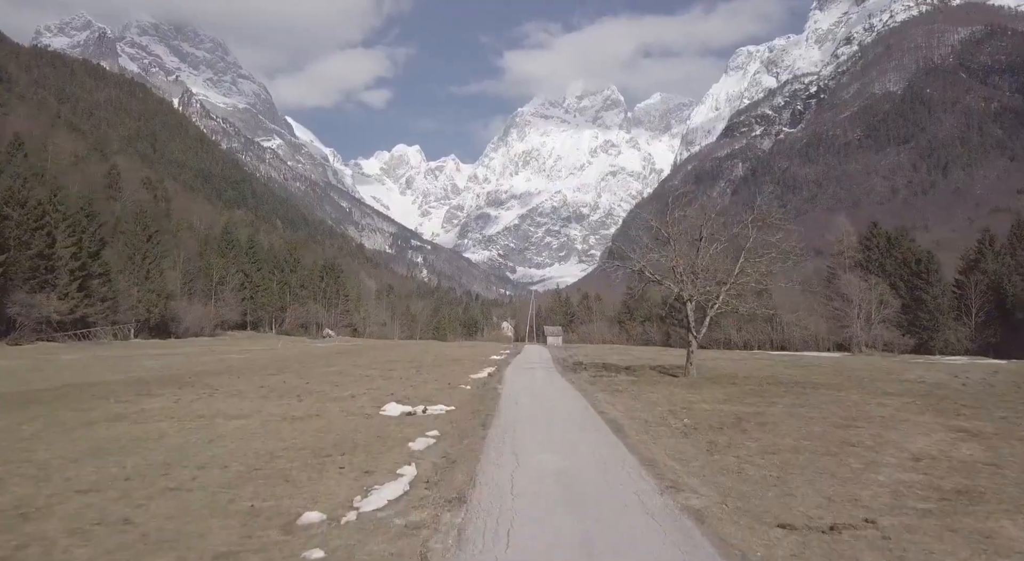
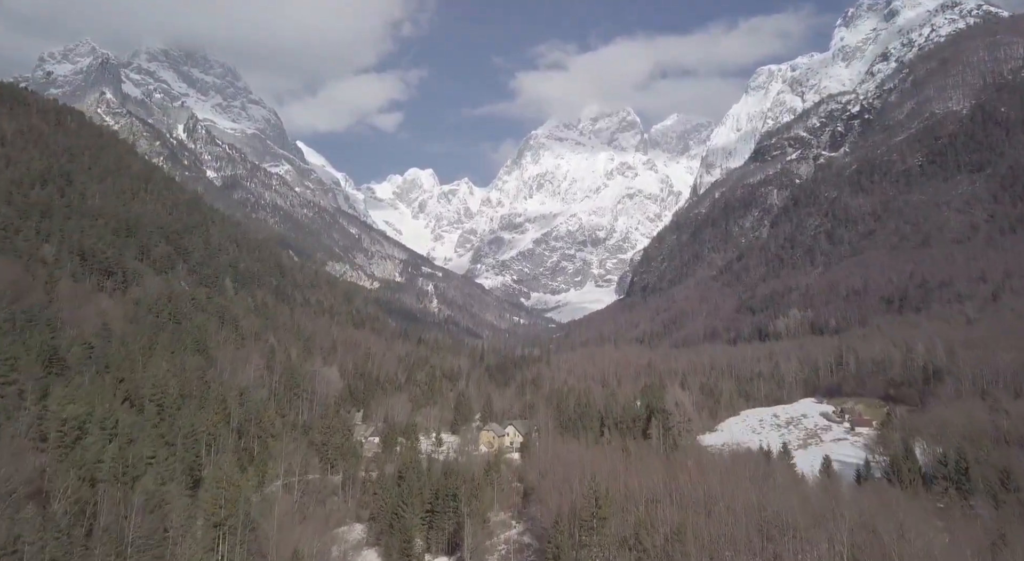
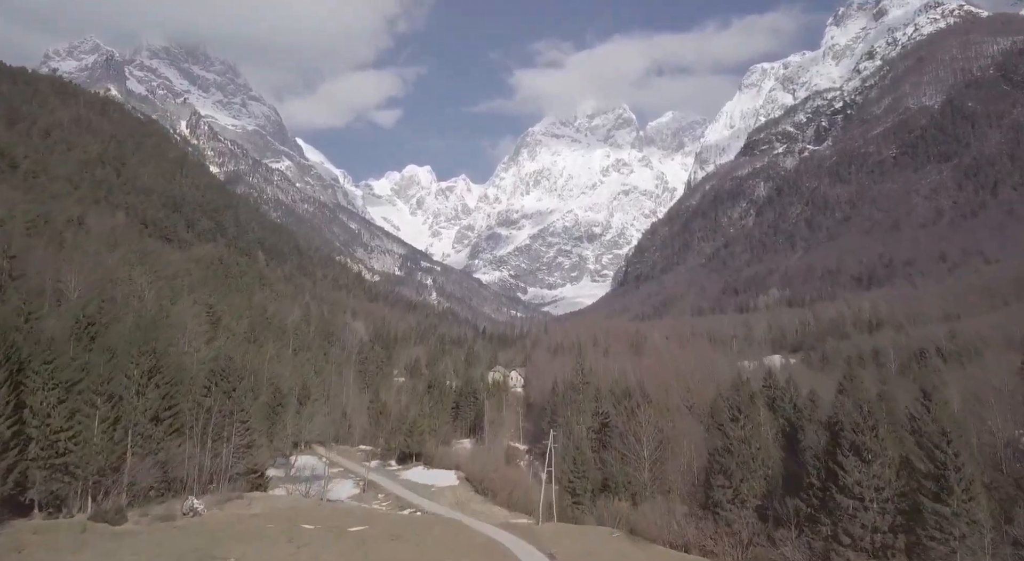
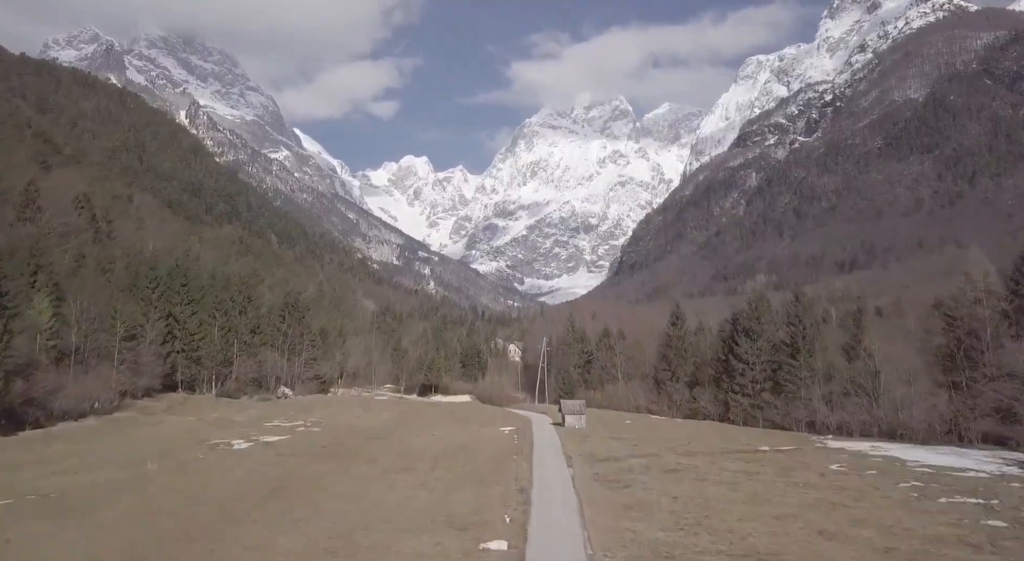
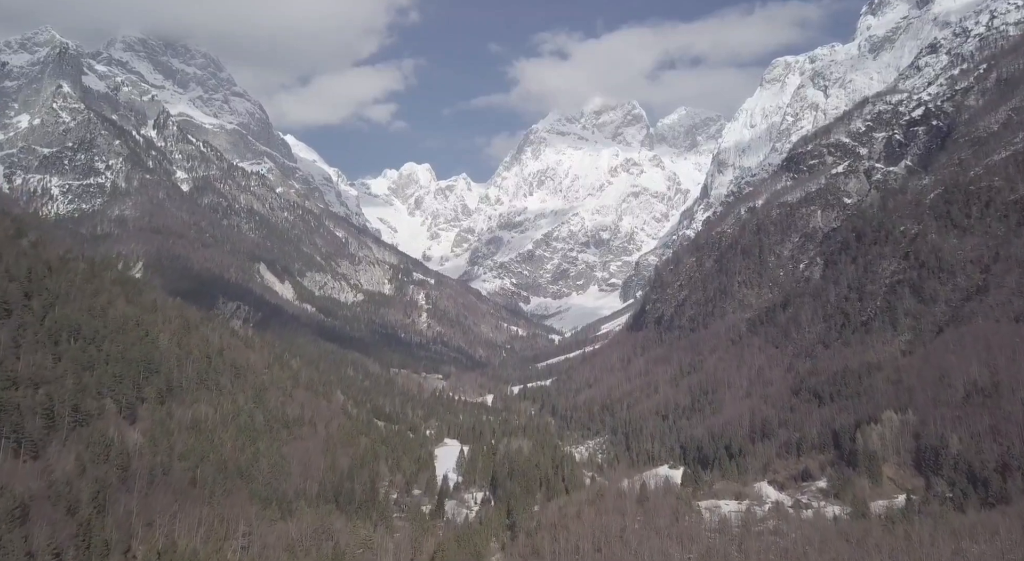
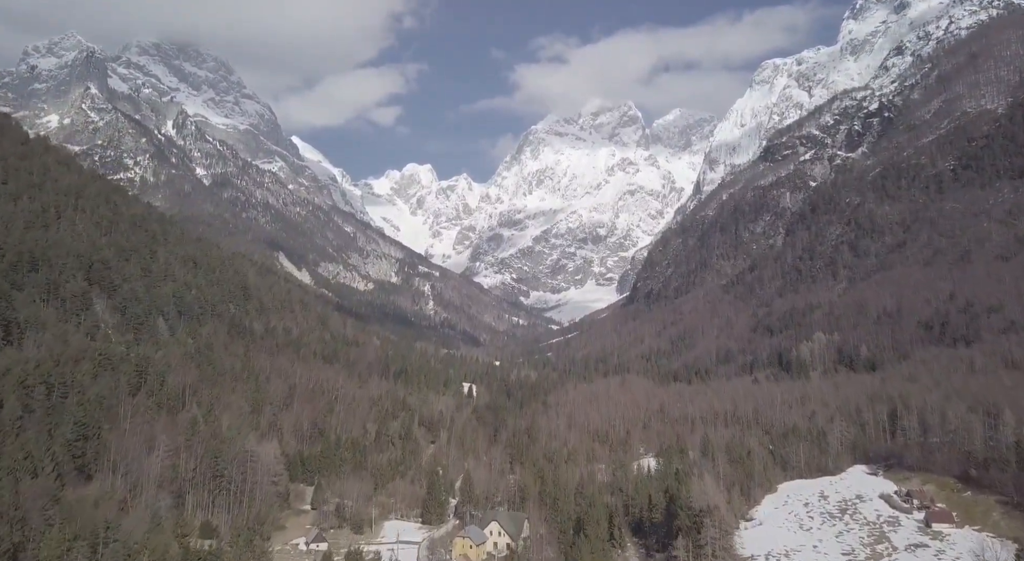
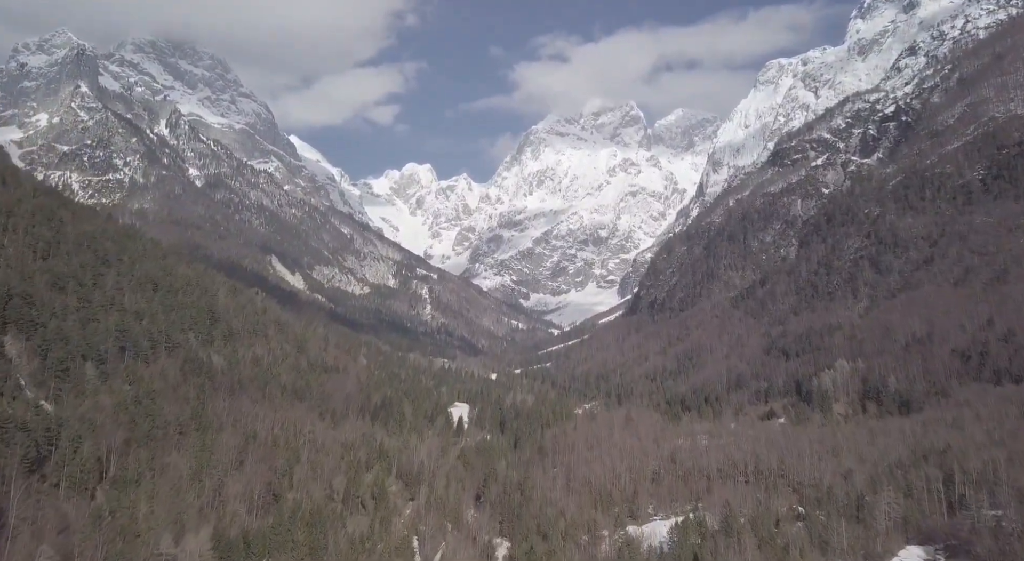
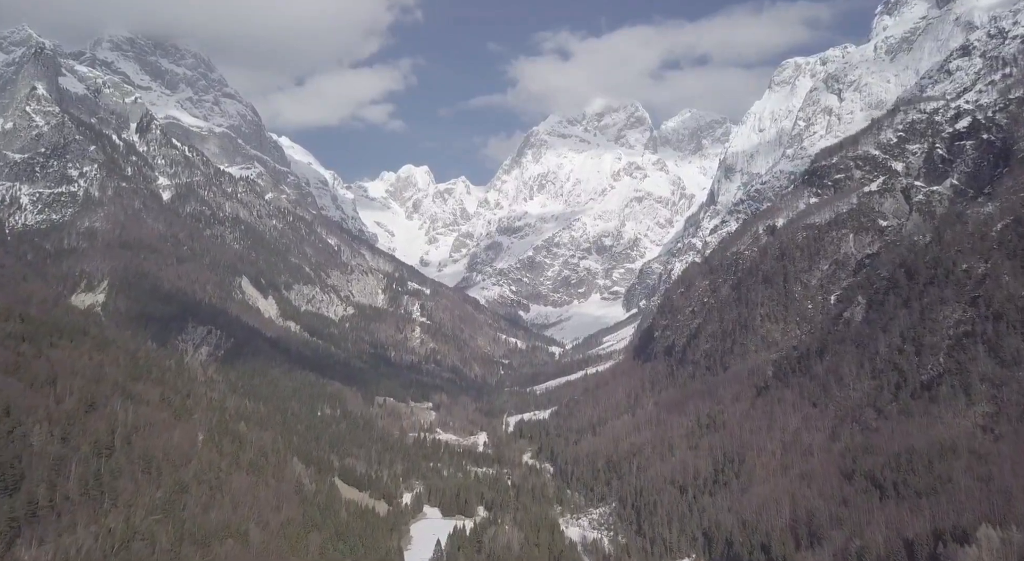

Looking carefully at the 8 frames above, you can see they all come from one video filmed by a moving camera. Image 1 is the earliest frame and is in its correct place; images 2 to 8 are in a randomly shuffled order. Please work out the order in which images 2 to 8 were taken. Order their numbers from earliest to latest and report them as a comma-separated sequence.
4, 3, 2, 6, 7, 5, 8
